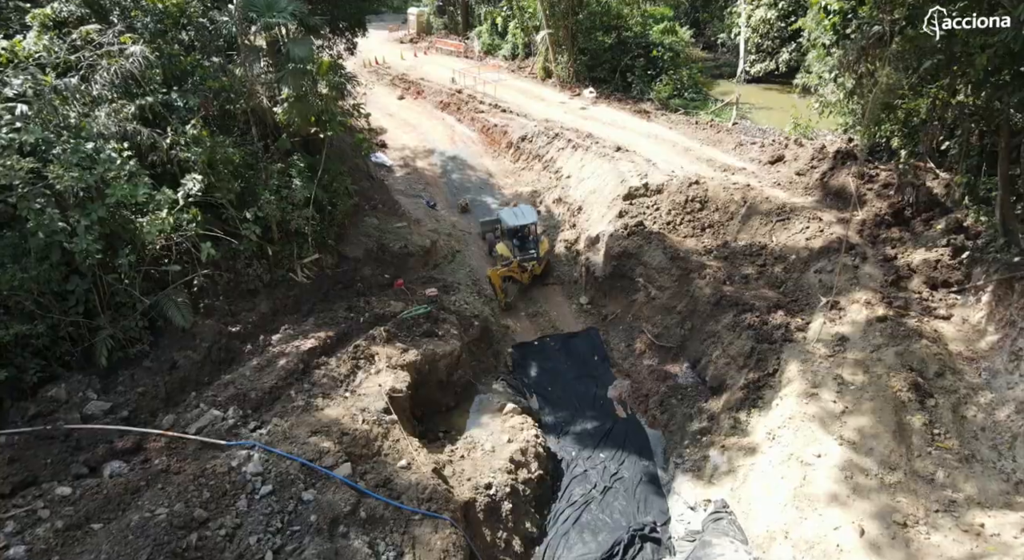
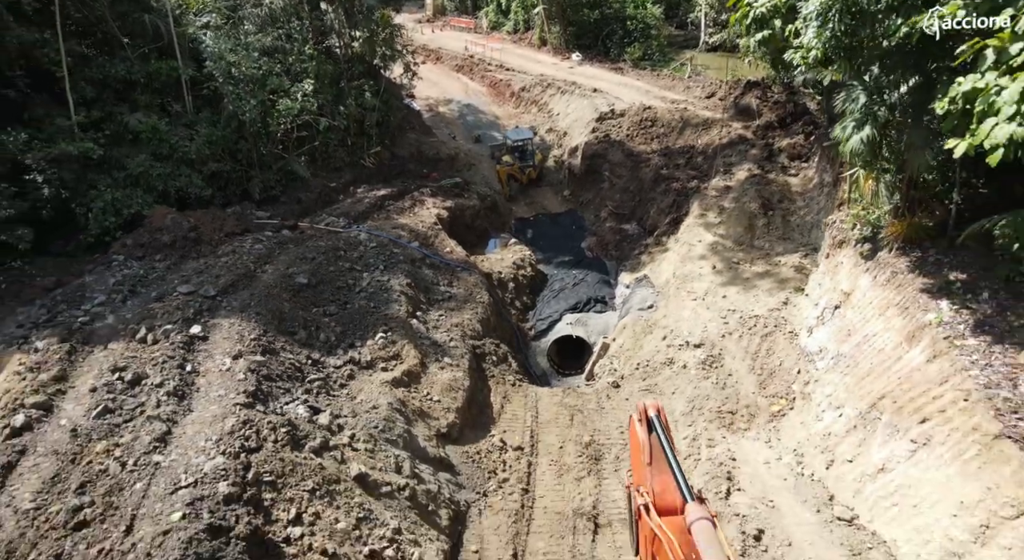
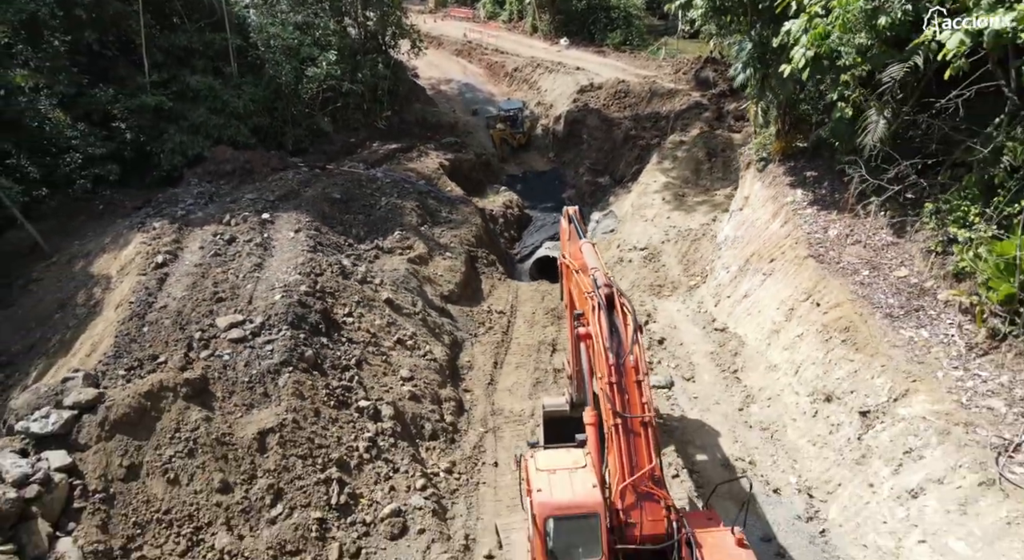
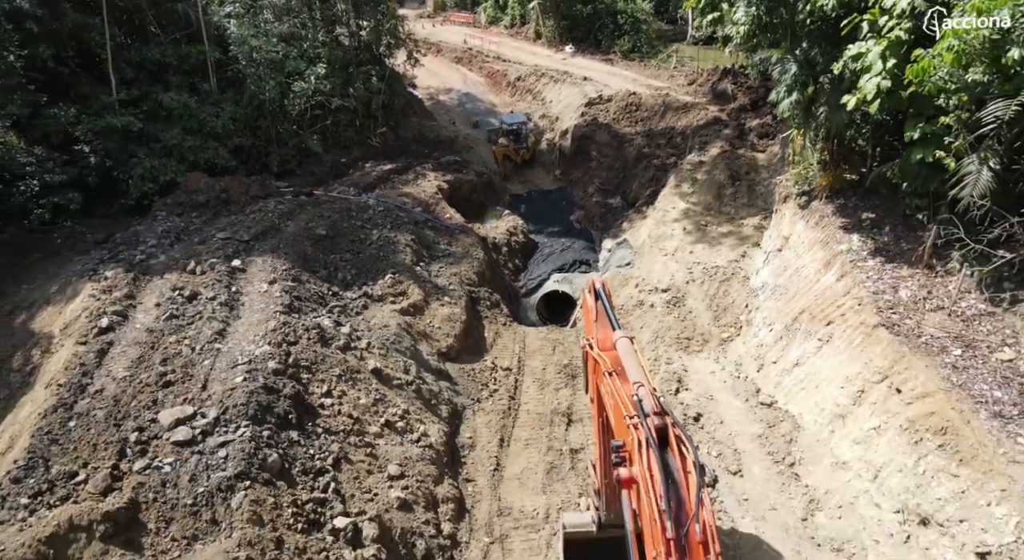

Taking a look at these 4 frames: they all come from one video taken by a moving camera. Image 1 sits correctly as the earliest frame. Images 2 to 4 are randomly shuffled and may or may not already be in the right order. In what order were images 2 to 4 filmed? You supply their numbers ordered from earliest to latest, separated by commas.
2, 4, 3
